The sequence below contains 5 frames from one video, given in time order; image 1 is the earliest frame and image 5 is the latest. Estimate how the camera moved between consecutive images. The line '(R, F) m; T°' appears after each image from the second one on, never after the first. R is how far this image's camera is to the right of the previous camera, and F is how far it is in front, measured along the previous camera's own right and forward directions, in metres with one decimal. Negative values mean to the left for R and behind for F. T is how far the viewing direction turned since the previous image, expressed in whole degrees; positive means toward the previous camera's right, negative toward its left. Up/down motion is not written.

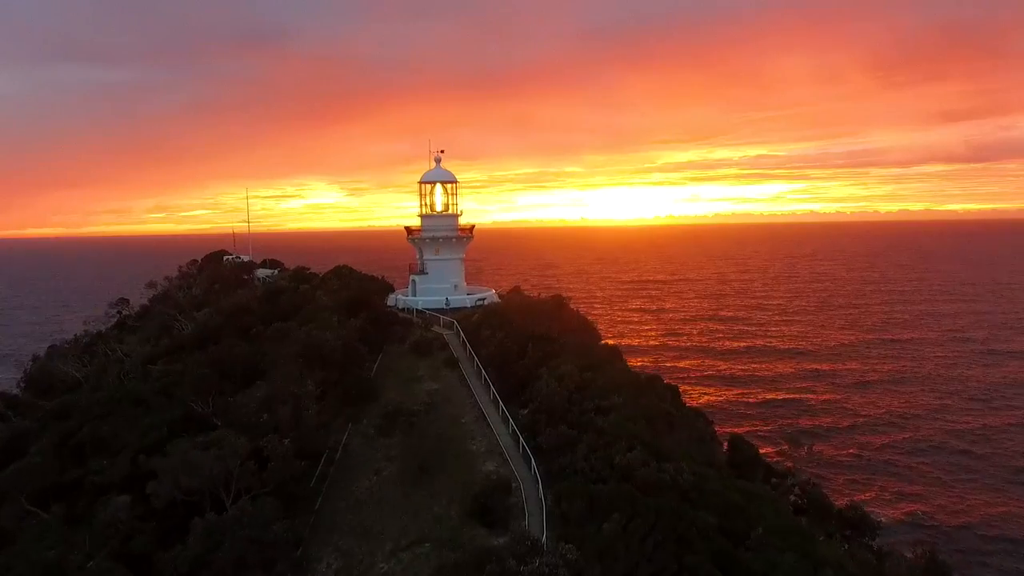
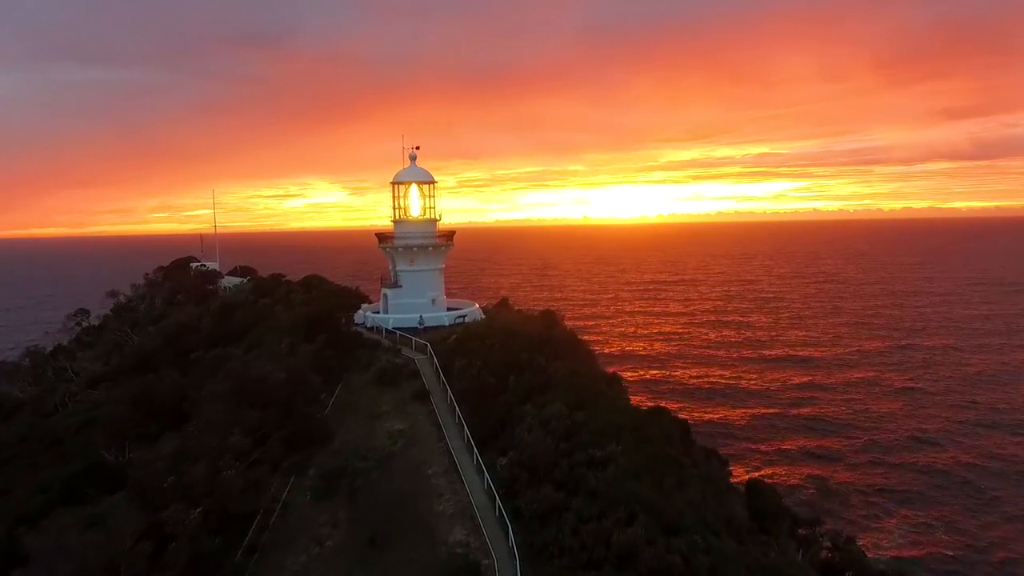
(+0.6, +3.0) m; 0°
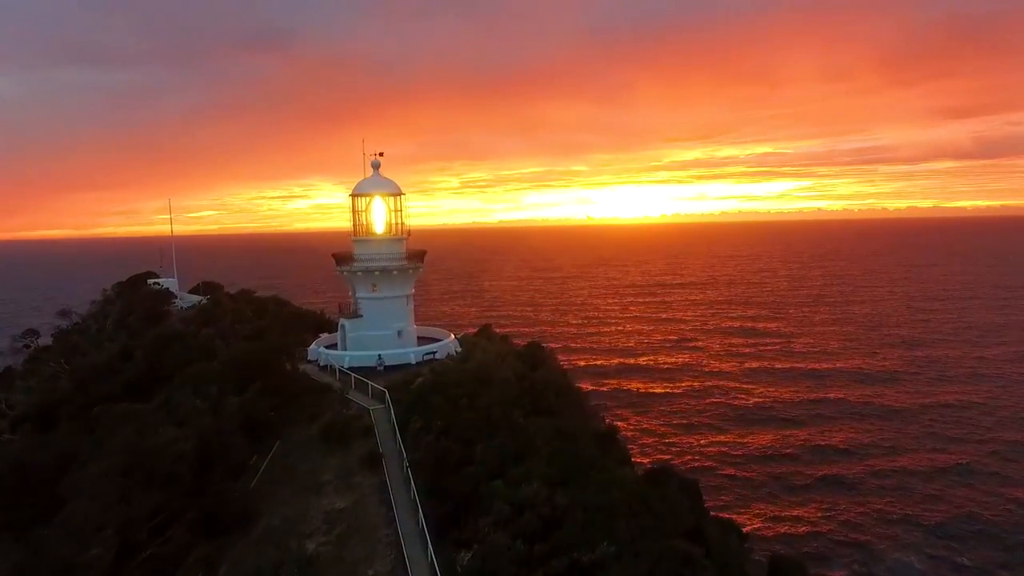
(+0.7, +3.2) m; 0°
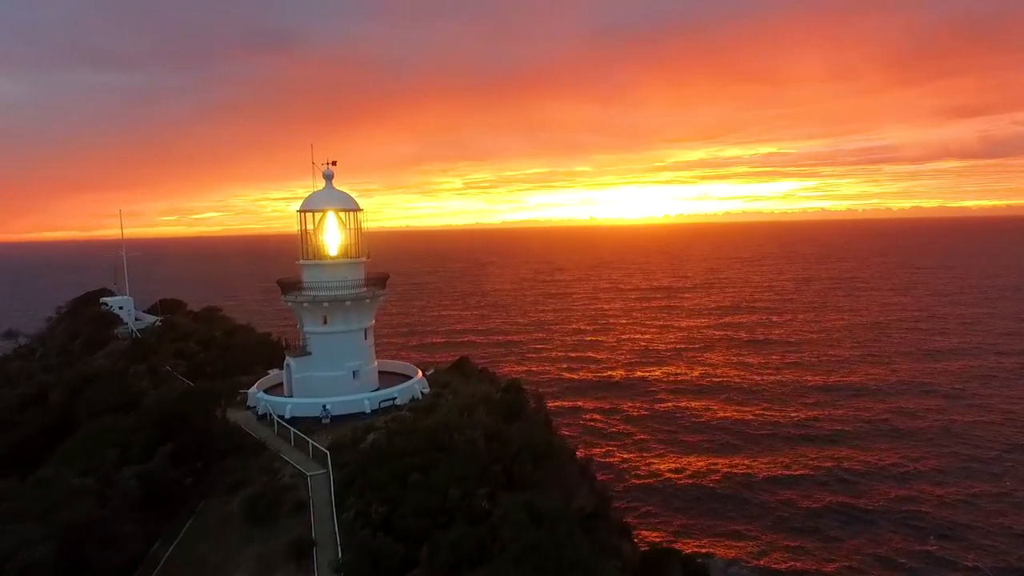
(+0.7, +2.9) m; 0°
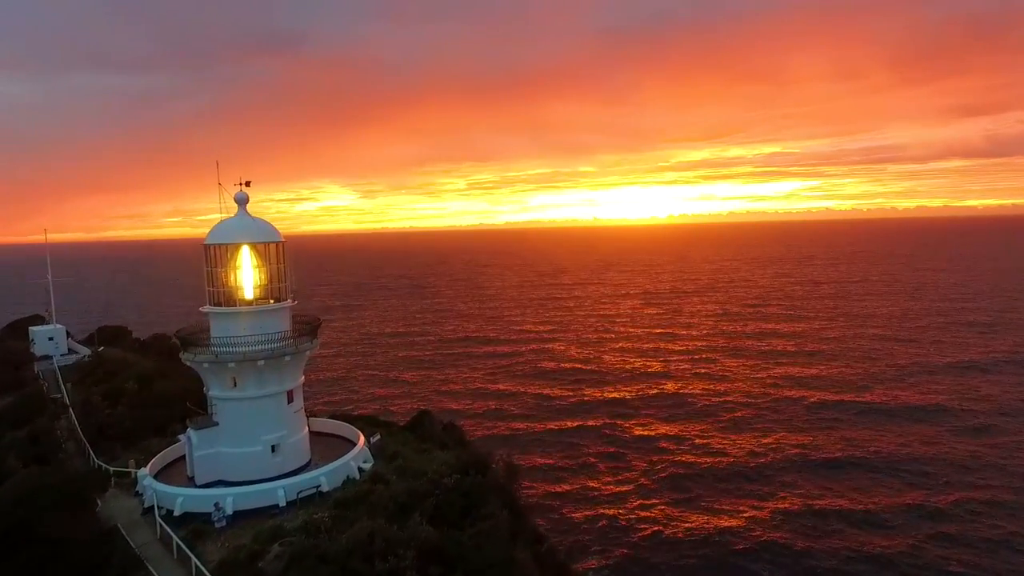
(+0.9, +3.3) m; 0°
